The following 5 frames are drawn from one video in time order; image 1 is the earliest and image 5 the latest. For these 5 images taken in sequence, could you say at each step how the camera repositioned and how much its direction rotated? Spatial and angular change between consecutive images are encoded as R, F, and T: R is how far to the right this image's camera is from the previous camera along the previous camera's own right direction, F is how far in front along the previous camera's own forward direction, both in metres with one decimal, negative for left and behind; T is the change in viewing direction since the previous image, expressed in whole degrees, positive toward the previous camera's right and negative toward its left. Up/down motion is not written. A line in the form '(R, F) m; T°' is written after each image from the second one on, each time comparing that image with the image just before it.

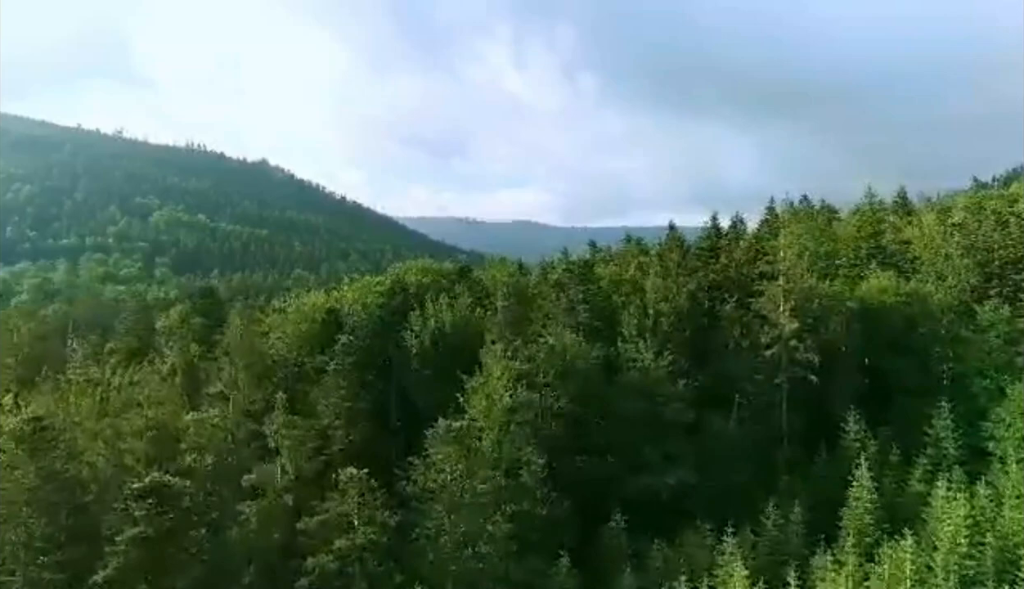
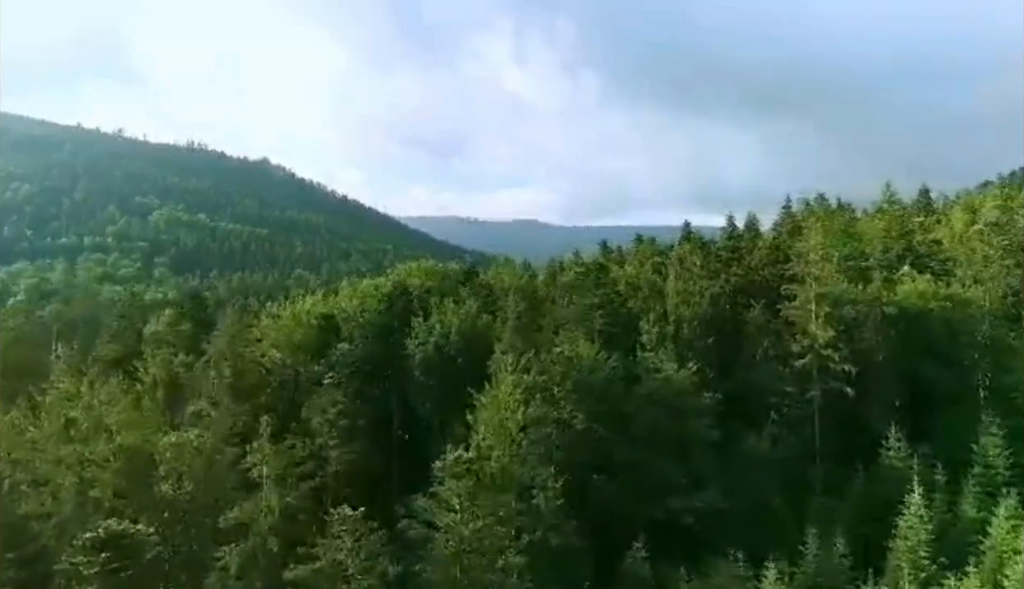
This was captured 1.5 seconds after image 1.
(-0.5, +4.2) m; 0°
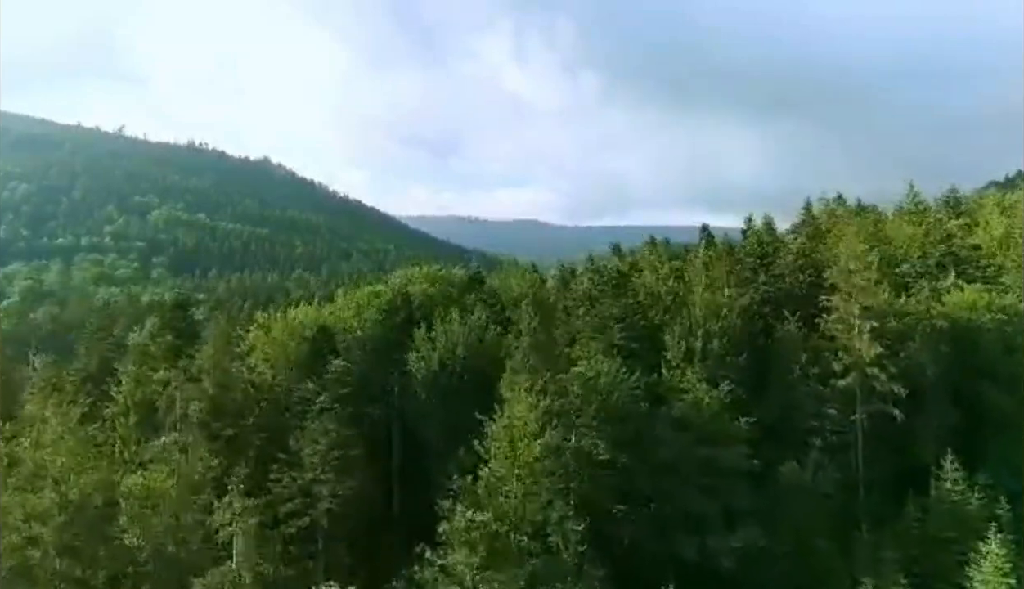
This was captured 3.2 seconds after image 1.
(-0.6, +5.1) m; 0°
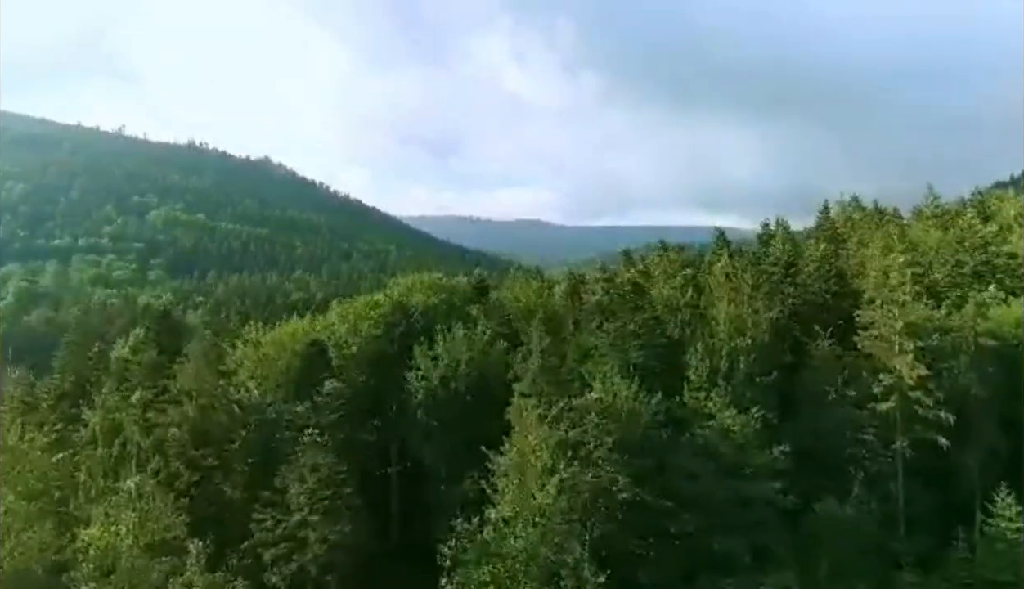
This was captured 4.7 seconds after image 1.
(-0.4, +4.2) m; 0°
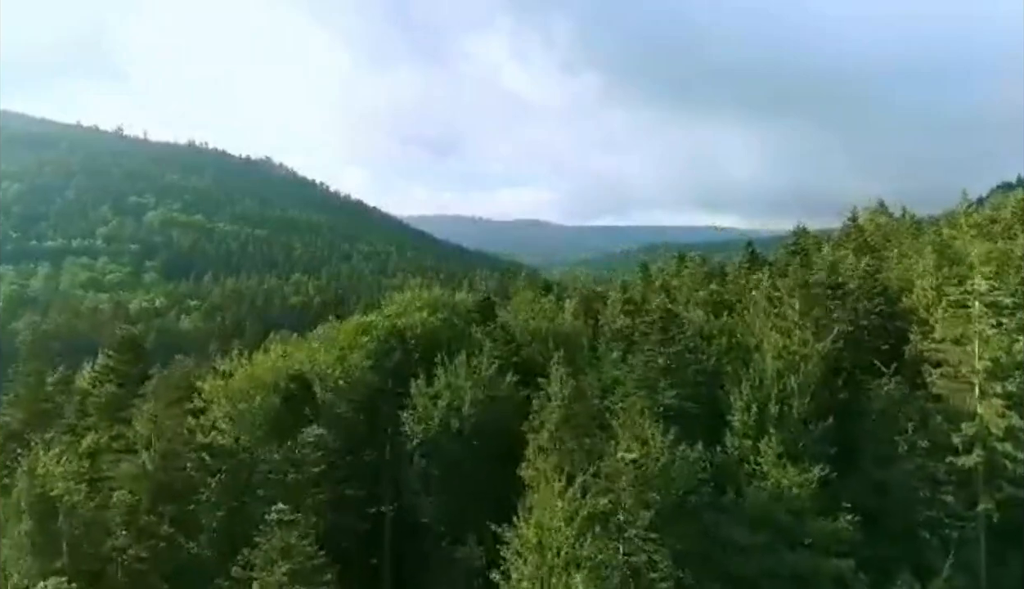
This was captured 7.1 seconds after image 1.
(-0.5, +6.9) m; 0°
